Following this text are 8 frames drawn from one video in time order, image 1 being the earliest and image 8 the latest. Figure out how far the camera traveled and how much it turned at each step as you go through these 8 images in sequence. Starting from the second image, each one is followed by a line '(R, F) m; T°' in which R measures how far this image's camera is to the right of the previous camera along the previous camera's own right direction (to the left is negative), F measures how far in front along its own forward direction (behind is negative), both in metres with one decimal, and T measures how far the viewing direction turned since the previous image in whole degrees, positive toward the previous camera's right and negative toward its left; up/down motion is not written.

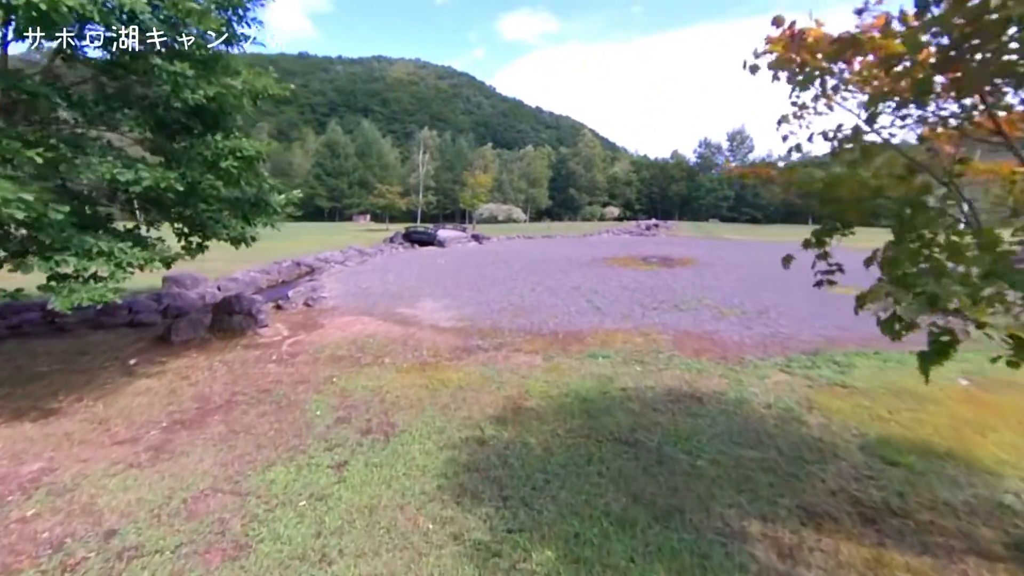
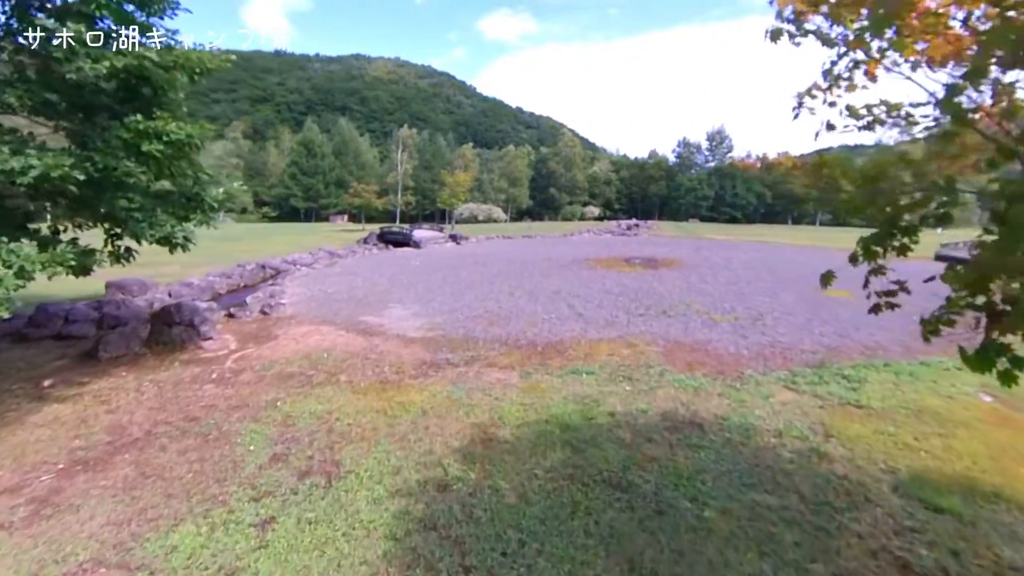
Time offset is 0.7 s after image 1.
(+0.1, +0.8) m; +2°
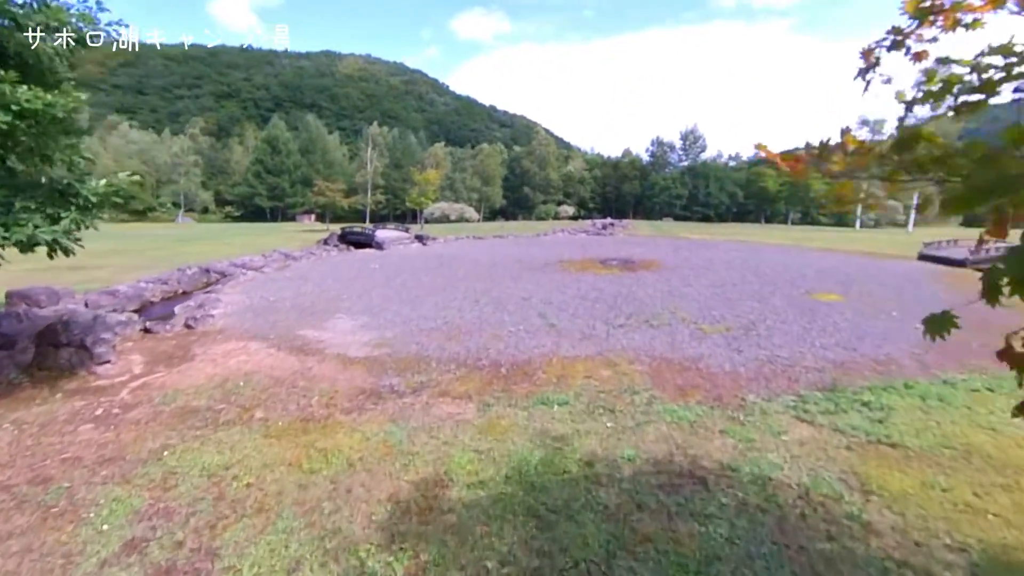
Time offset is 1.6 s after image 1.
(+0.2, +1.2) m; +3°
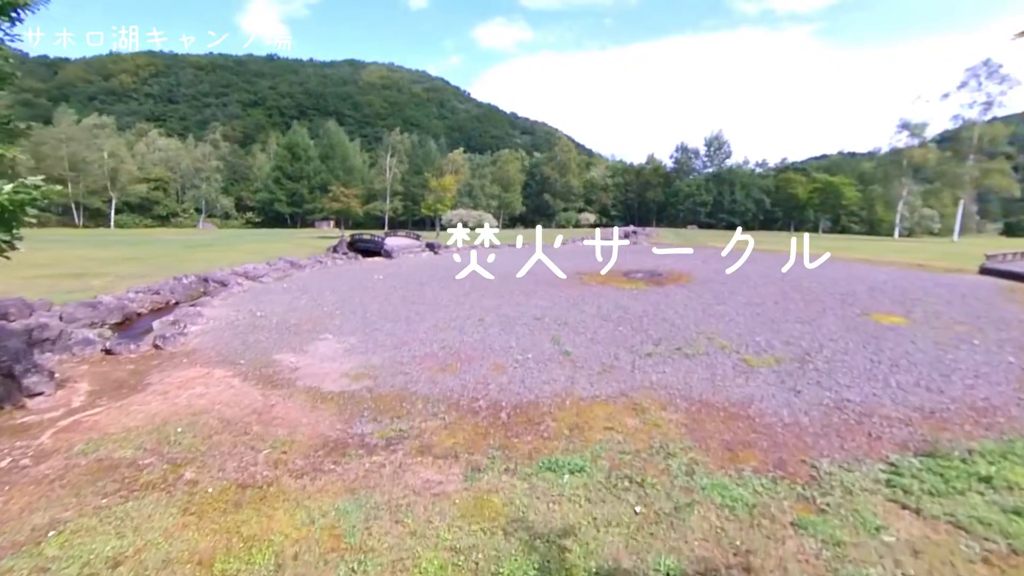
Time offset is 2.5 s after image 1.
(+0.2, +1.2) m; -2°
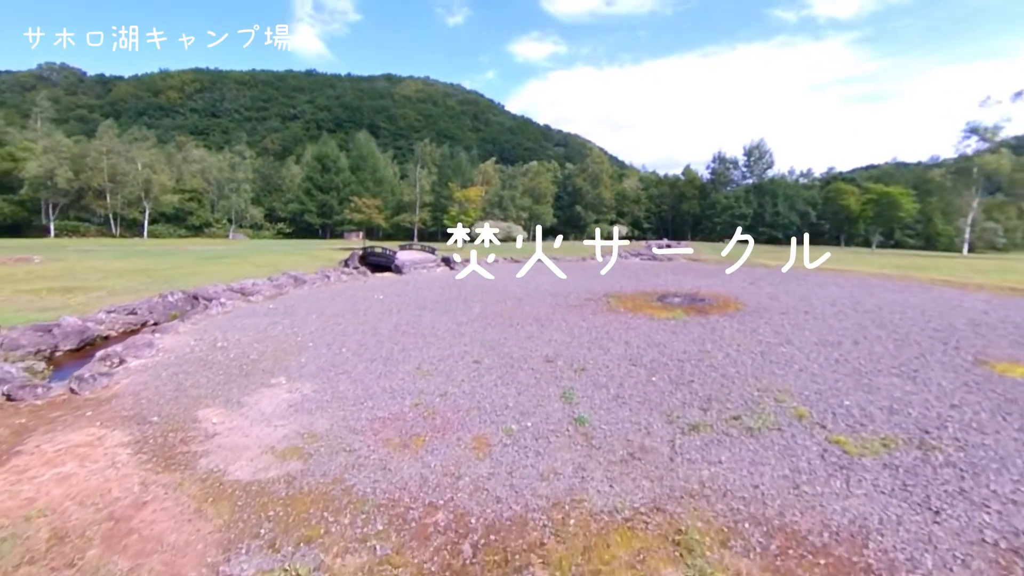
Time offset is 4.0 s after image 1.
(+0.4, +1.8) m; -4°
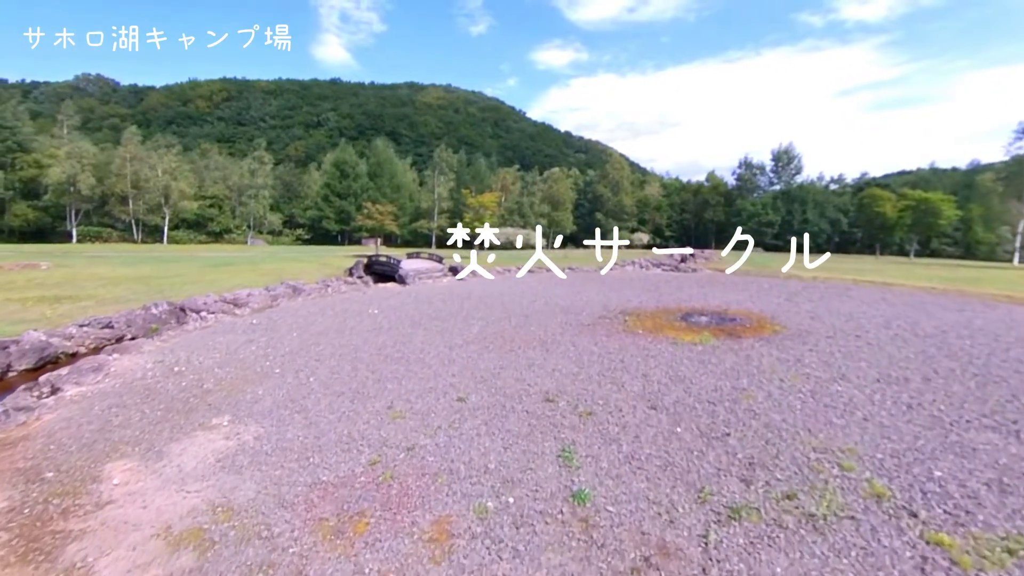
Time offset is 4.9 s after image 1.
(+0.3, +1.2) m; -2°
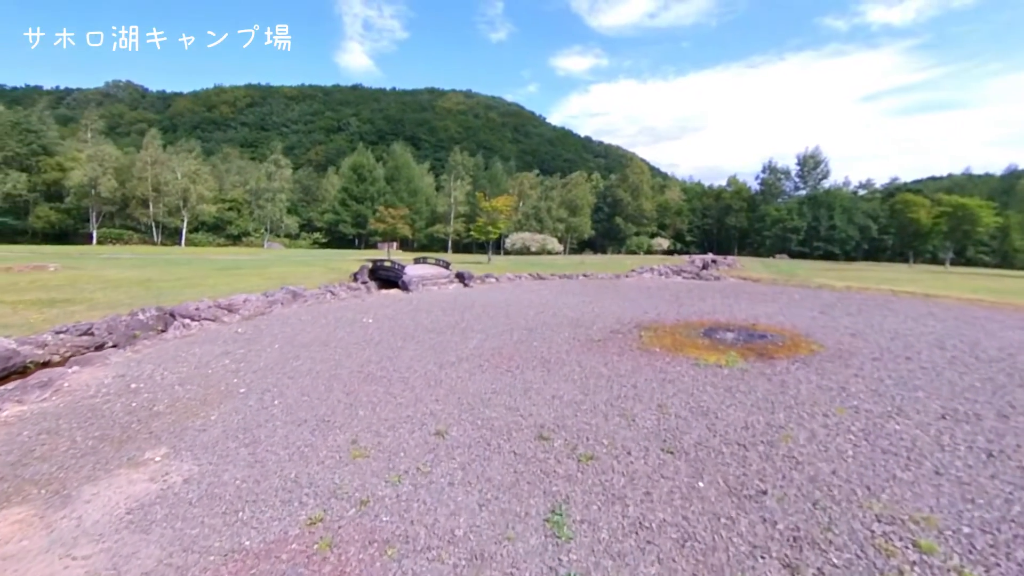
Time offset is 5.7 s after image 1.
(+0.3, +0.9) m; -2°
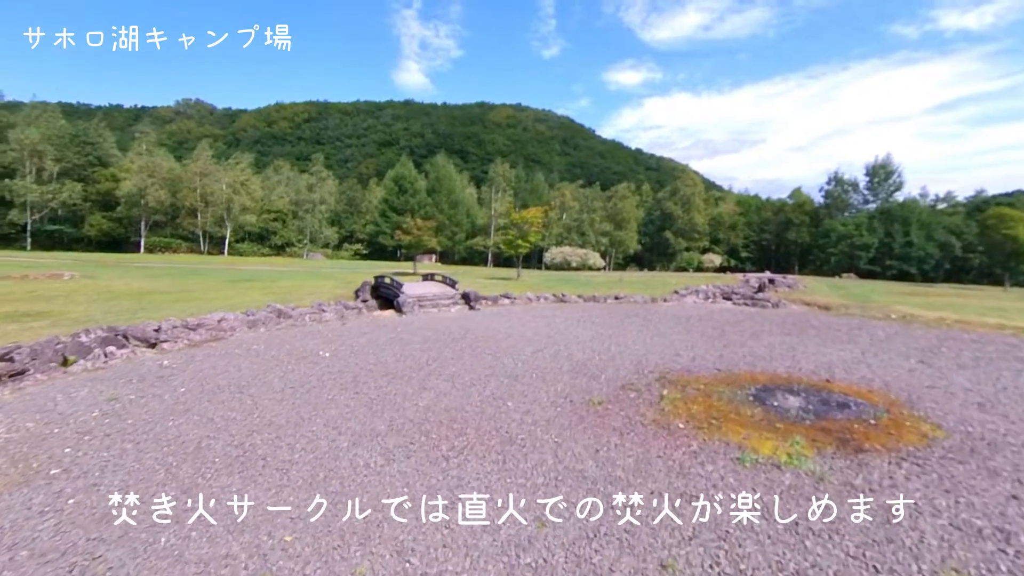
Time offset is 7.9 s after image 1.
(+0.9, +2.3) m; -5°
